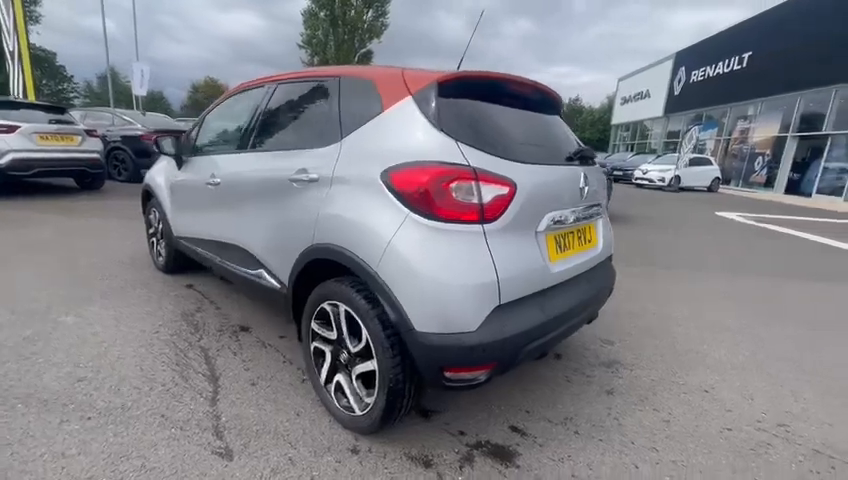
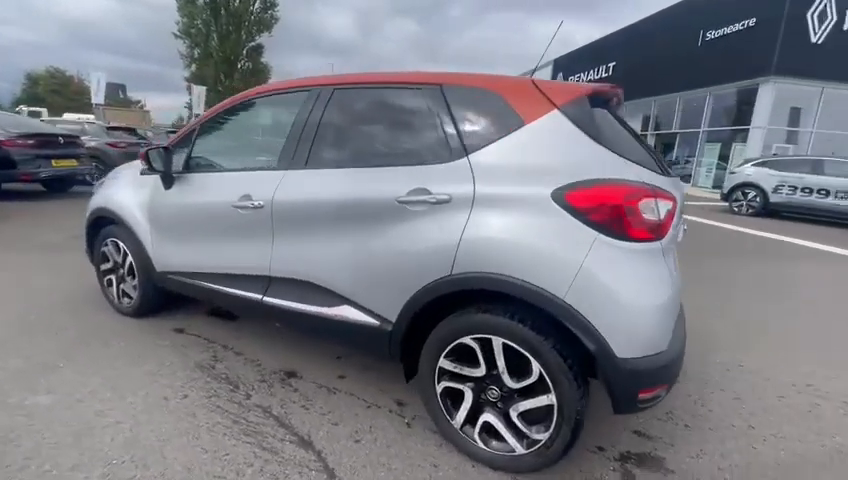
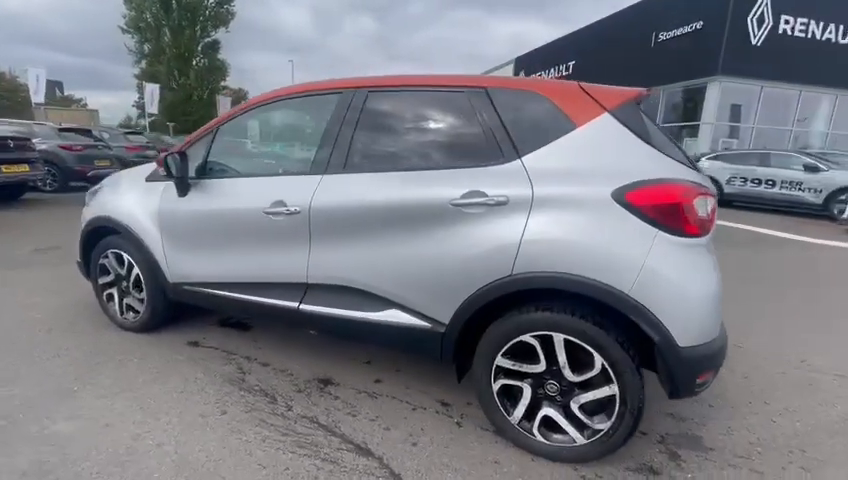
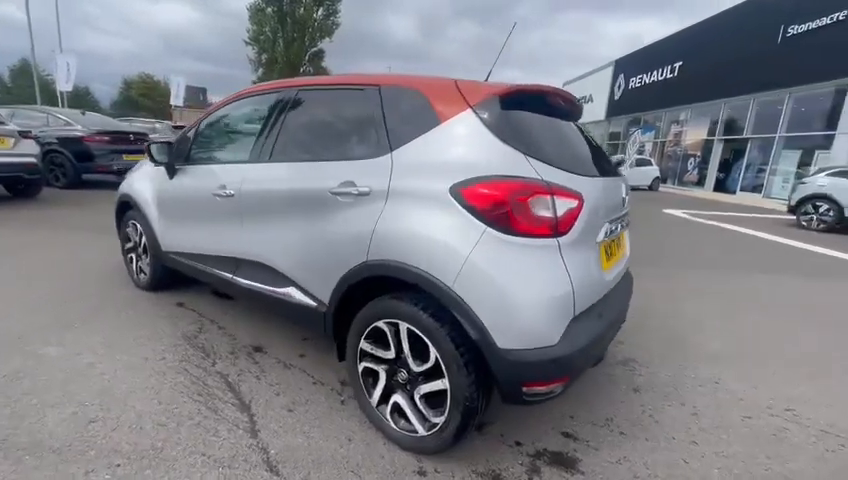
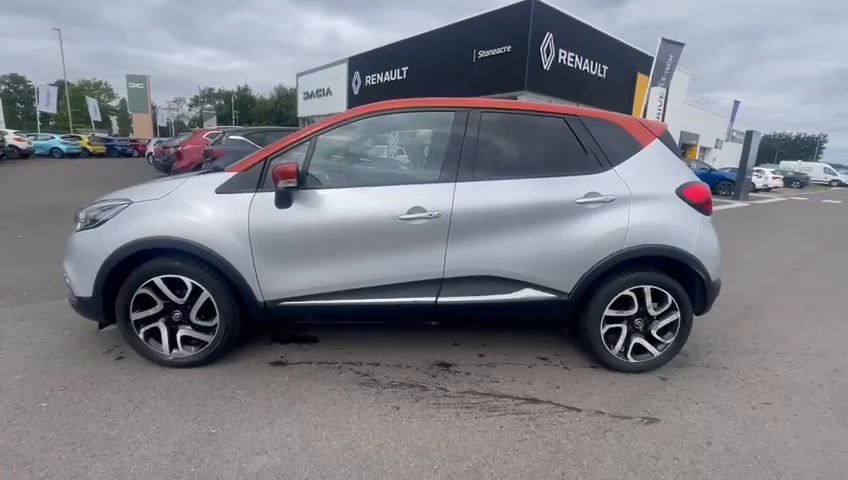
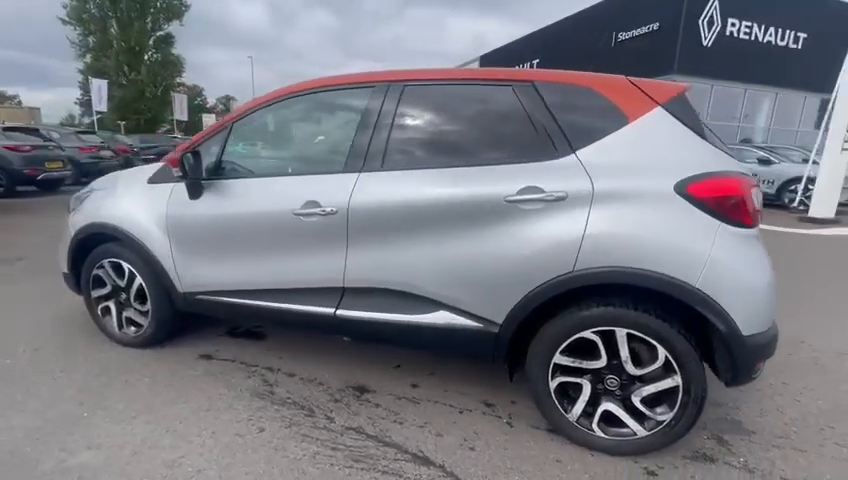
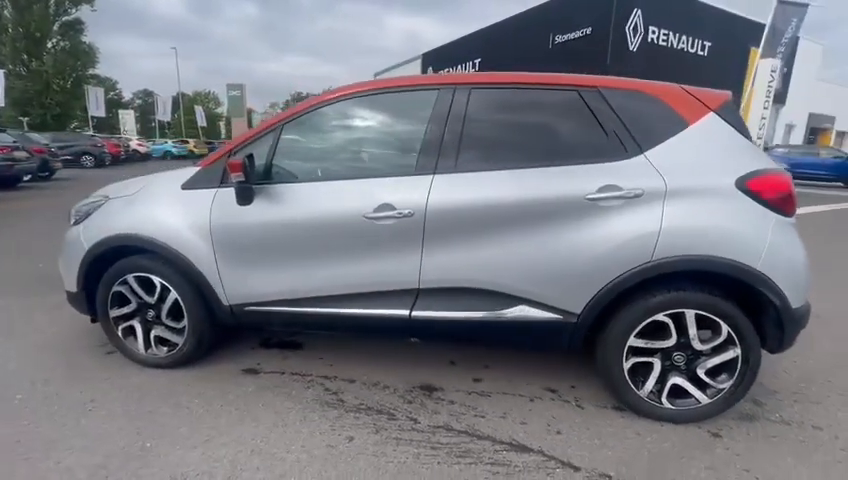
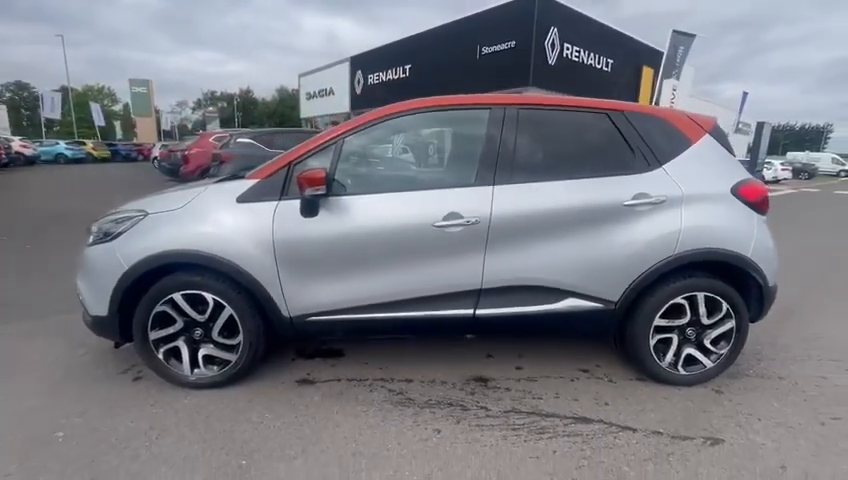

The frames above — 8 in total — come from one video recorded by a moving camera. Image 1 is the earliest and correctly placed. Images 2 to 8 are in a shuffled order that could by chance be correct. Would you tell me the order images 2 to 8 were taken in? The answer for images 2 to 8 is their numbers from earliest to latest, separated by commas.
4, 2, 3, 6, 7, 8, 5
